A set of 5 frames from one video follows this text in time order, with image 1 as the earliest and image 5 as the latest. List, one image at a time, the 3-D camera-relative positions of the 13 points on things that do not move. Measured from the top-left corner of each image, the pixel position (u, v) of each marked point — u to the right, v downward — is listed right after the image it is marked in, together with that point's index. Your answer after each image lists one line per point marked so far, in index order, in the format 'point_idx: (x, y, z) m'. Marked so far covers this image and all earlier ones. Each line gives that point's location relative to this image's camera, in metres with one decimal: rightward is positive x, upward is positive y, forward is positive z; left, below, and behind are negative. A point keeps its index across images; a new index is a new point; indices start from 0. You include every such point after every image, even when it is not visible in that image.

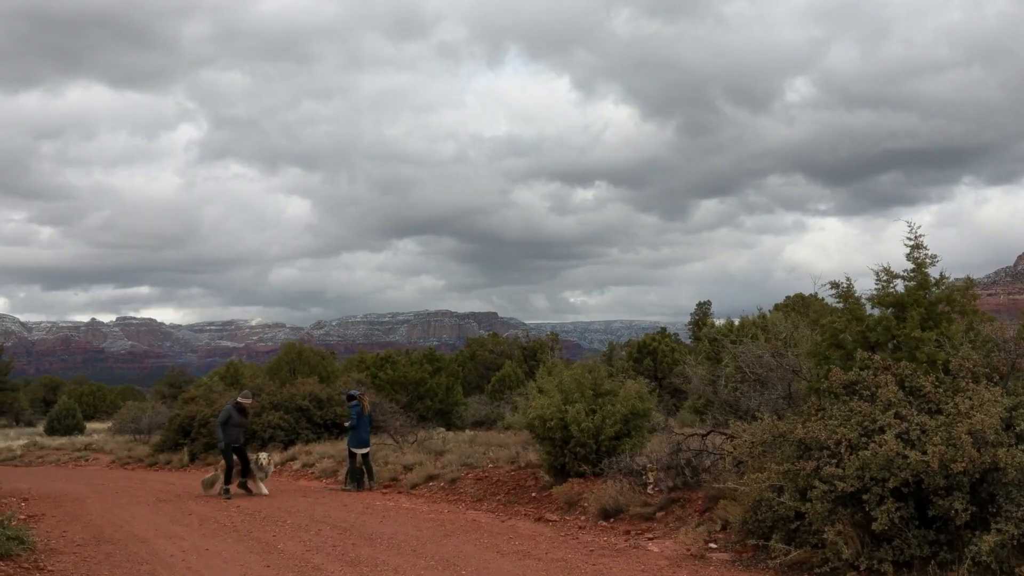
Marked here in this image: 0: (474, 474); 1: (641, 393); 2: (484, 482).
0: (-0.7, -3.6, +14.6) m
1: (+2.1, -1.7, +12.2) m
2: (-0.5, -3.5, +13.6) m
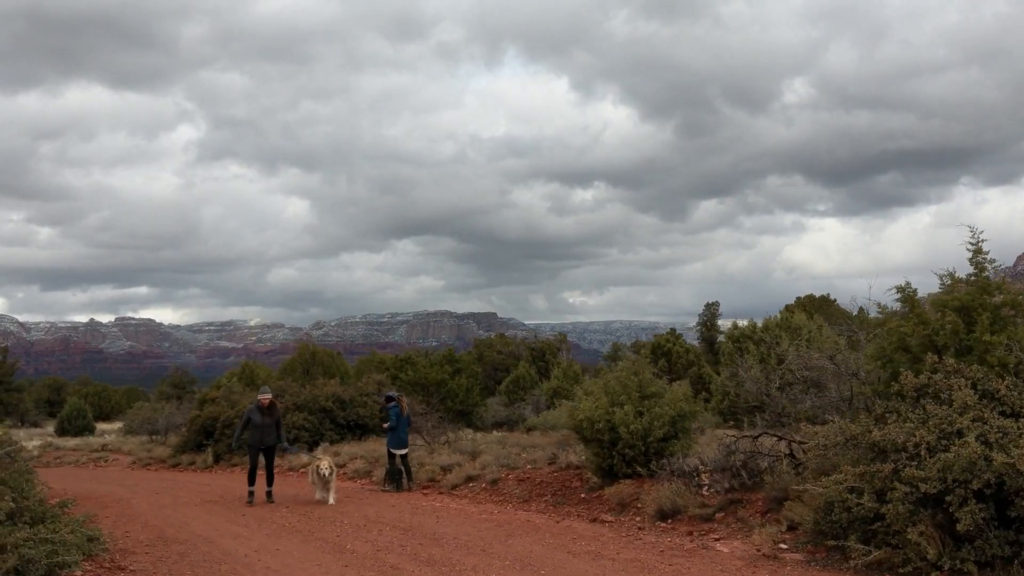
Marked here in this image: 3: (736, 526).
0: (+0.1, -3.7, +14.7) m
1: (+2.9, -1.8, +12.3) m
2: (+0.3, -3.6, +13.7) m
3: (+2.7, -2.8, +8.9) m
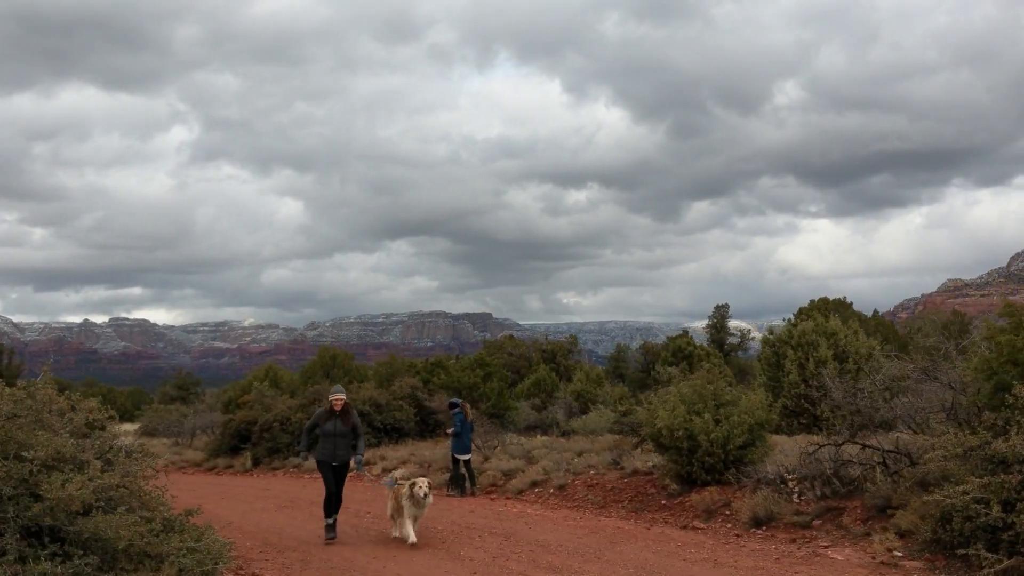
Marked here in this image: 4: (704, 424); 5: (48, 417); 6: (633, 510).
0: (+1.4, -3.8, +14.9) m
1: (+4.2, -1.9, +12.5) m
2: (+1.6, -3.7, +13.9) m
3: (+4.0, -3.0, +9.1) m
4: (+3.1, -2.2, +12.1) m
5: (-4.5, -1.3, +7.2) m
6: (+2.0, -3.6, +12.2) m
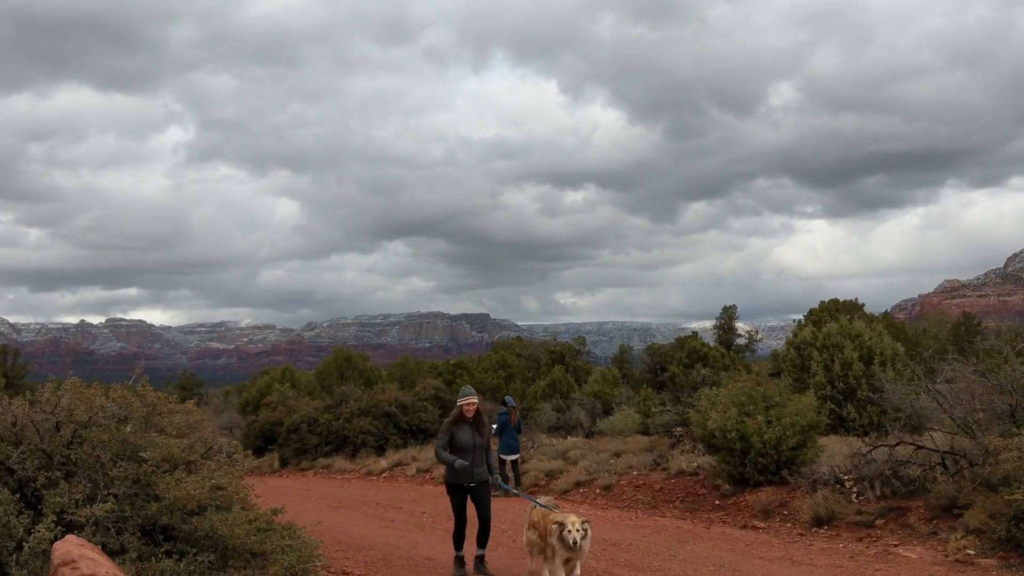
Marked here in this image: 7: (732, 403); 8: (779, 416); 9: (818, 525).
0: (+2.3, -3.9, +15.1) m
1: (+5.1, -2.0, +12.7) m
2: (+2.5, -3.8, +14.1) m
3: (+4.9, -3.1, +9.3) m
4: (+4.1, -2.3, +12.3) m
5: (-3.5, -1.3, +7.5) m
6: (+2.9, -3.7, +12.4) m
7: (+3.8, -2.0, +13.1) m
8: (+4.5, -2.2, +12.6) m
9: (+4.2, -3.3, +10.3) m
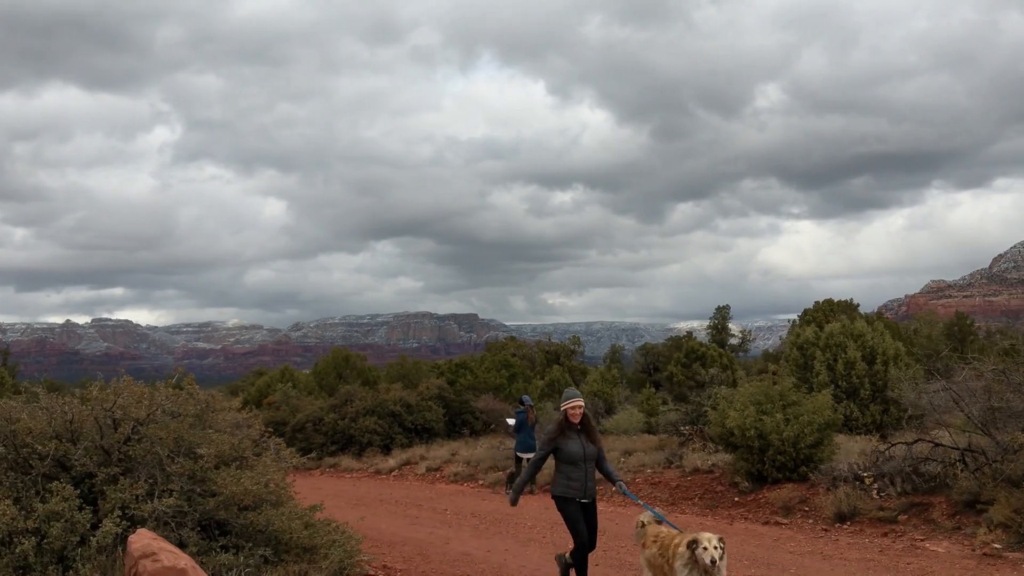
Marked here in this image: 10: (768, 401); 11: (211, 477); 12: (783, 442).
0: (+2.7, -3.9, +15.3) m
1: (+5.5, -2.0, +13.0) m
2: (+2.9, -3.8, +14.3) m
3: (+5.3, -3.1, +9.5) m
4: (+4.4, -2.3, +12.6) m
5: (-3.1, -1.3, +7.6) m
6: (+3.3, -3.7, +12.6) m
7: (+4.2, -2.0, +13.3) m
8: (+4.9, -2.2, +12.8) m
9: (+4.6, -3.3, +10.5) m
10: (+4.5, -2.0, +13.2) m
11: (-2.8, -1.8, +7.0) m
12: (+4.5, -2.6, +12.4) m
